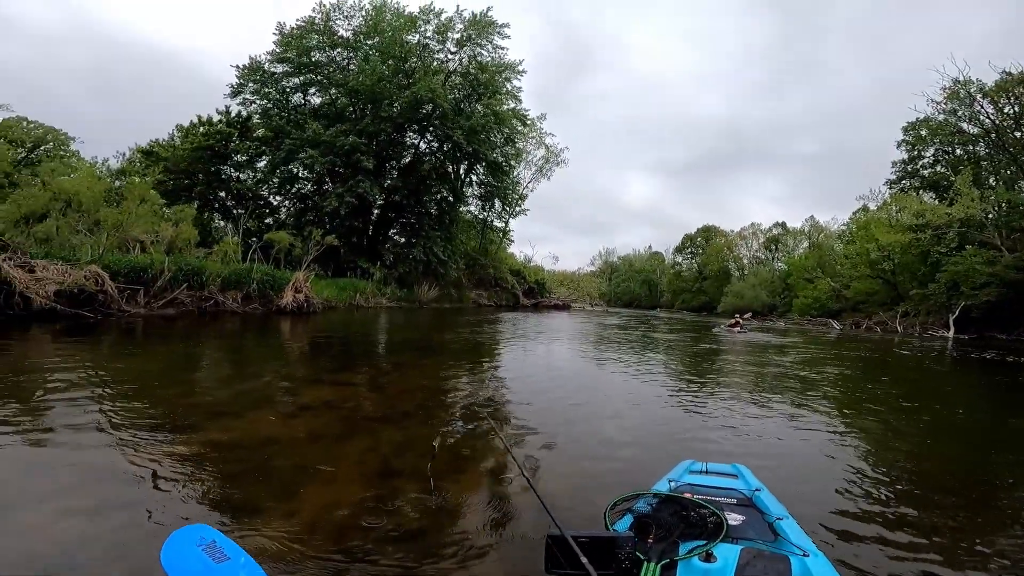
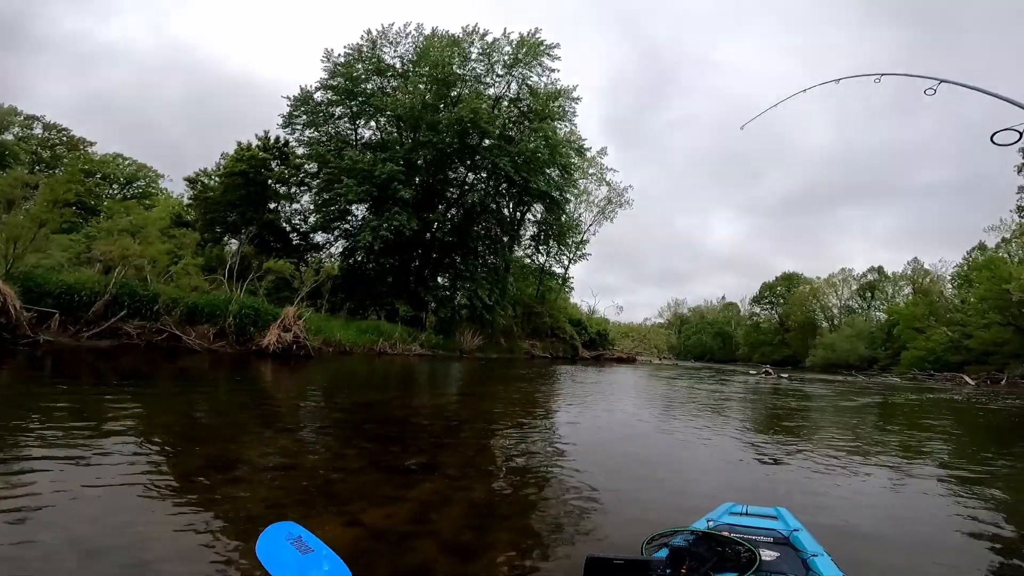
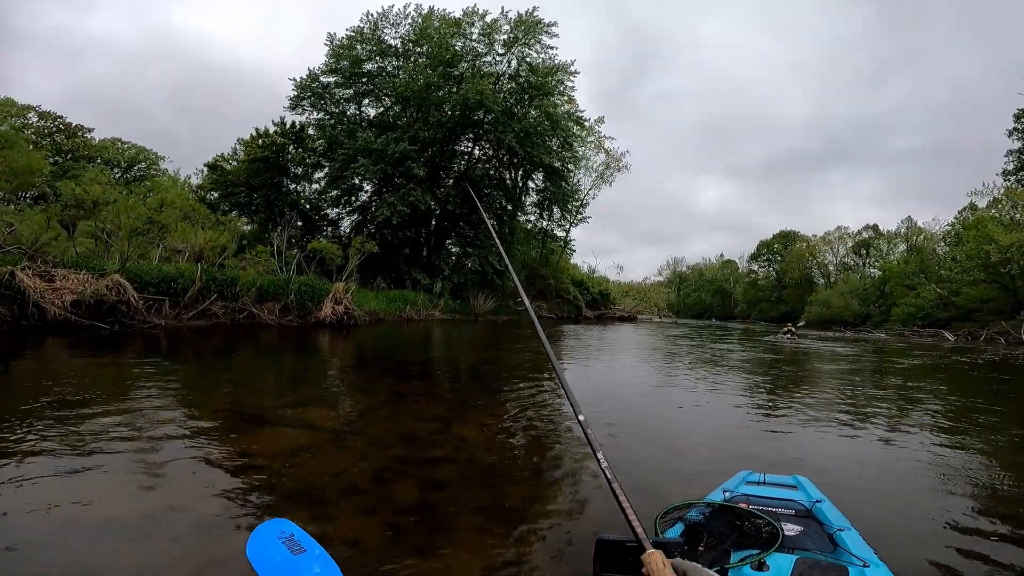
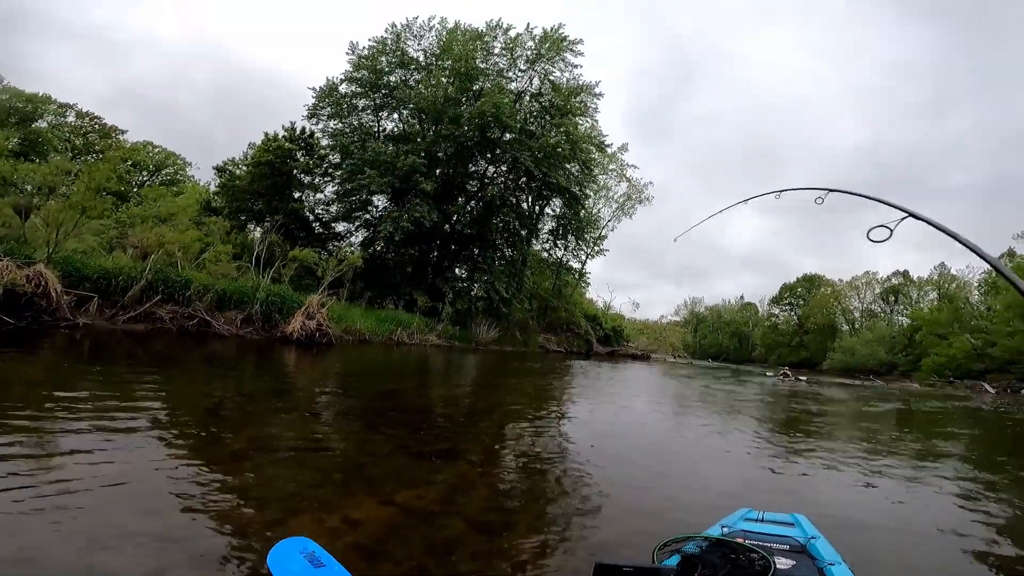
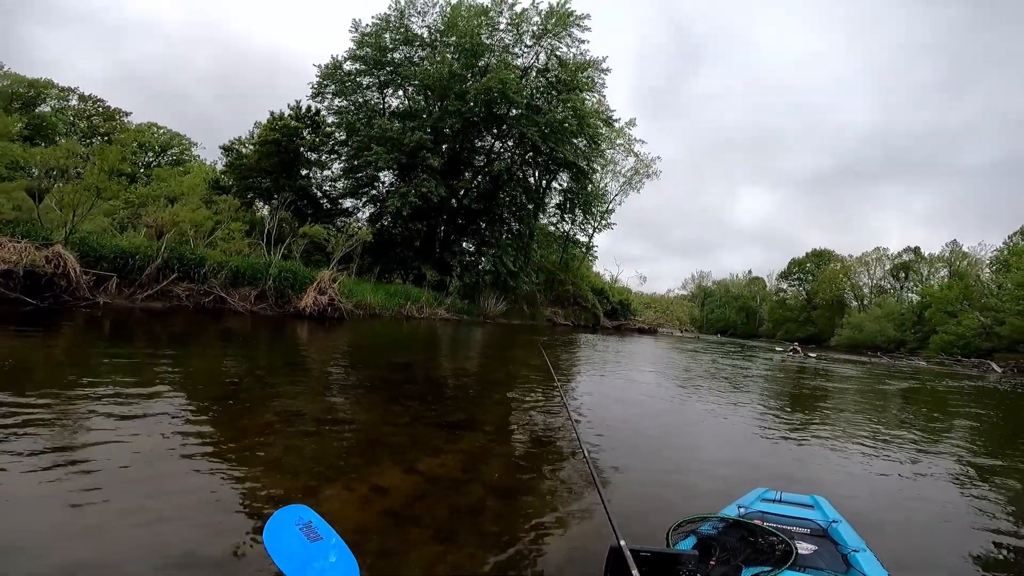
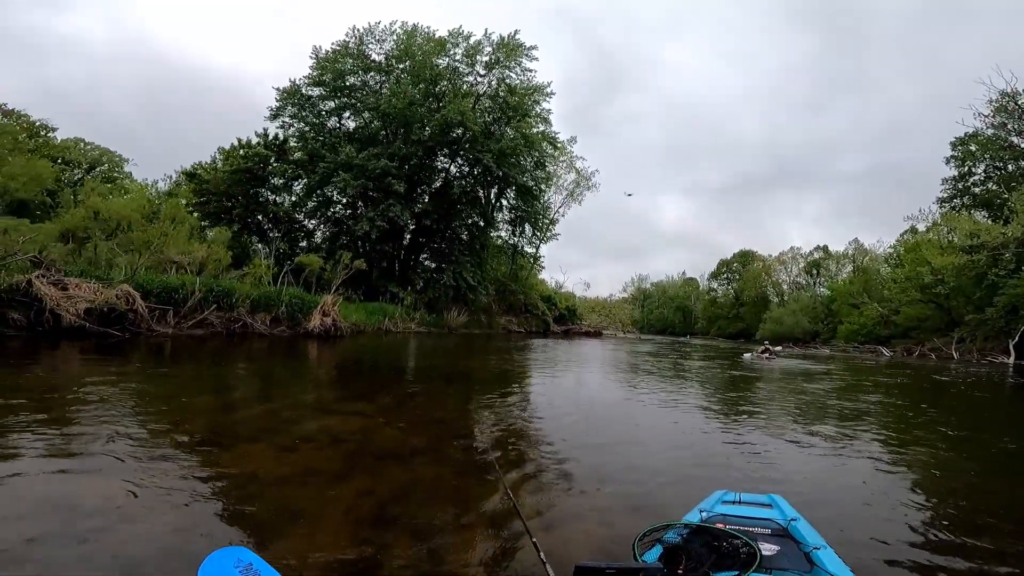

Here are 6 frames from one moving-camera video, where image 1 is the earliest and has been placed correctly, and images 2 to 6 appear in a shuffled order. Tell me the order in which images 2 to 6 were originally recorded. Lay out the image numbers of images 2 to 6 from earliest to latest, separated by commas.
6, 3, 5, 4, 2
